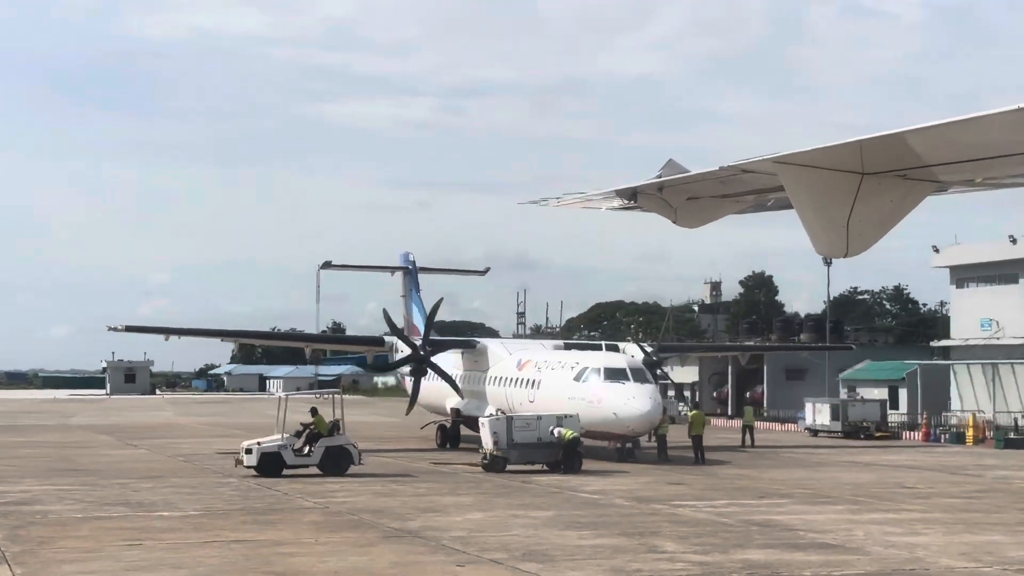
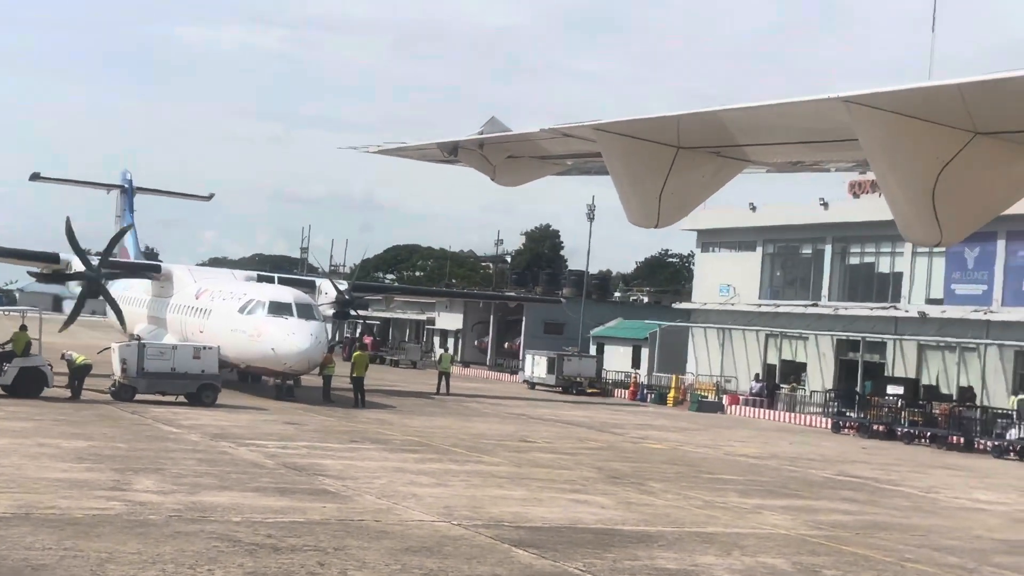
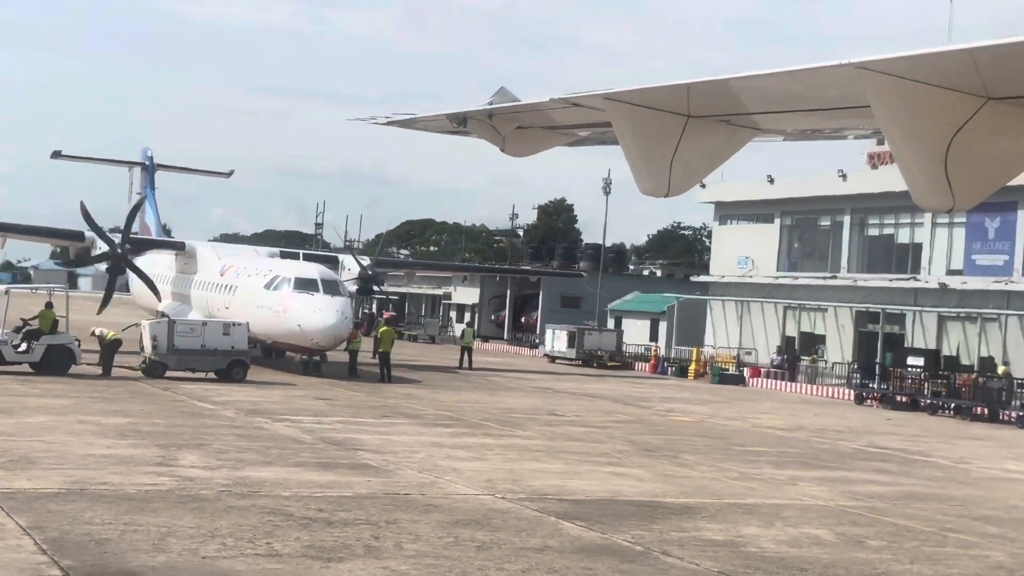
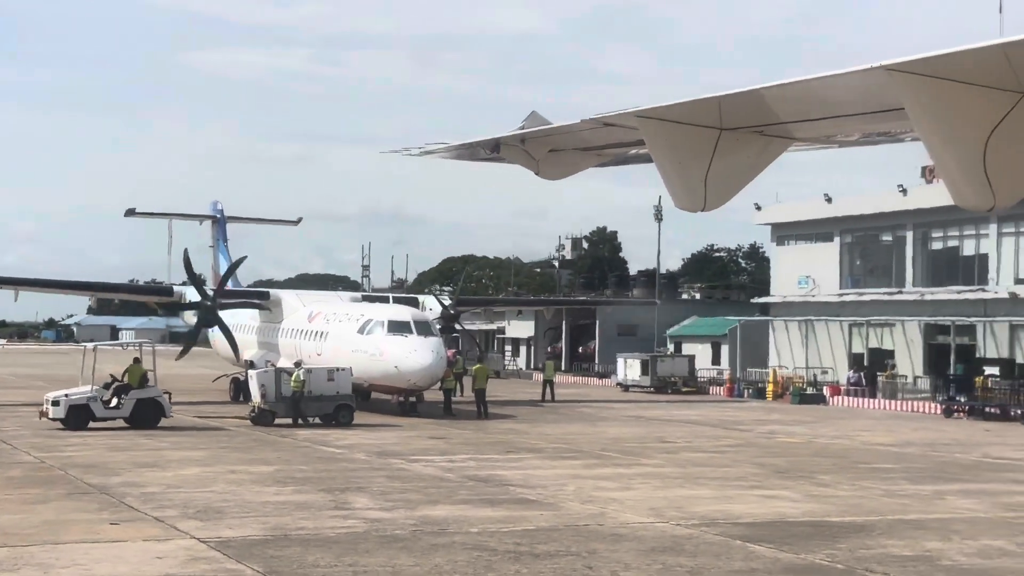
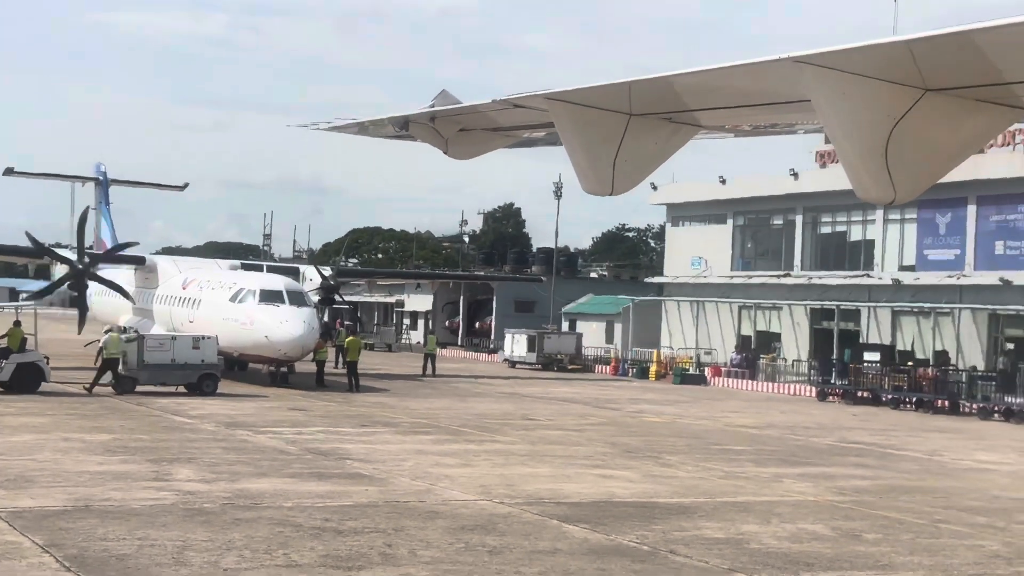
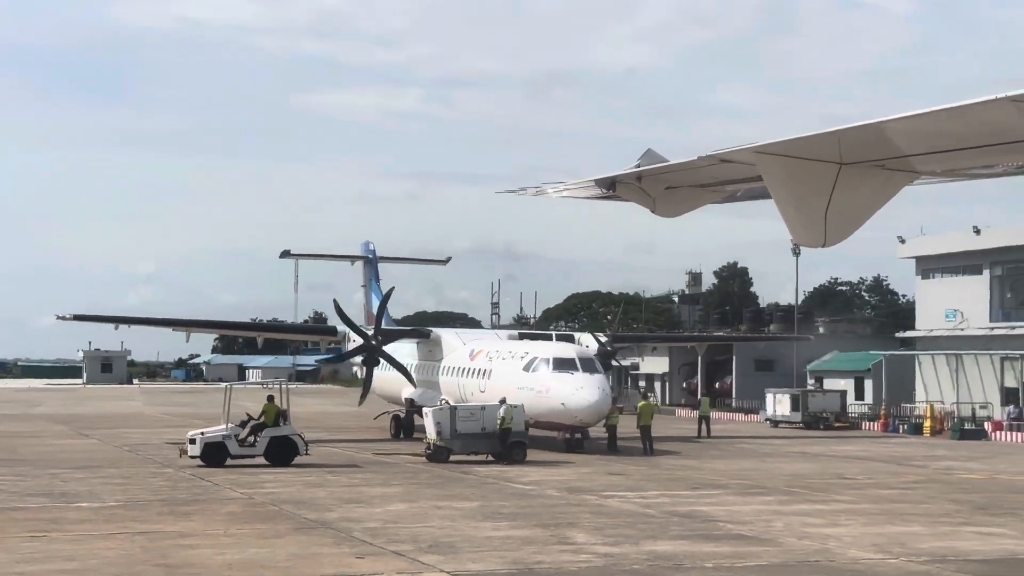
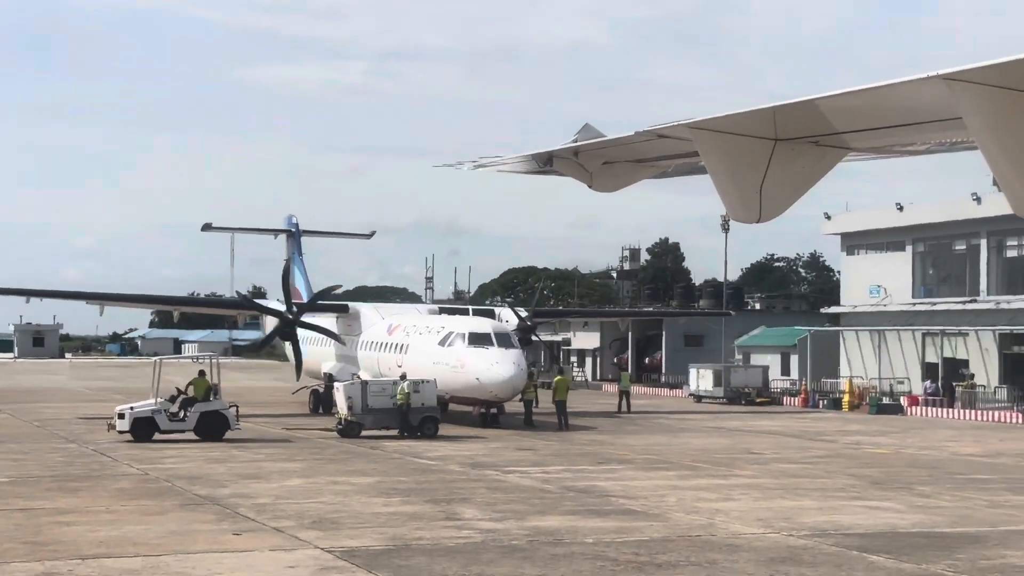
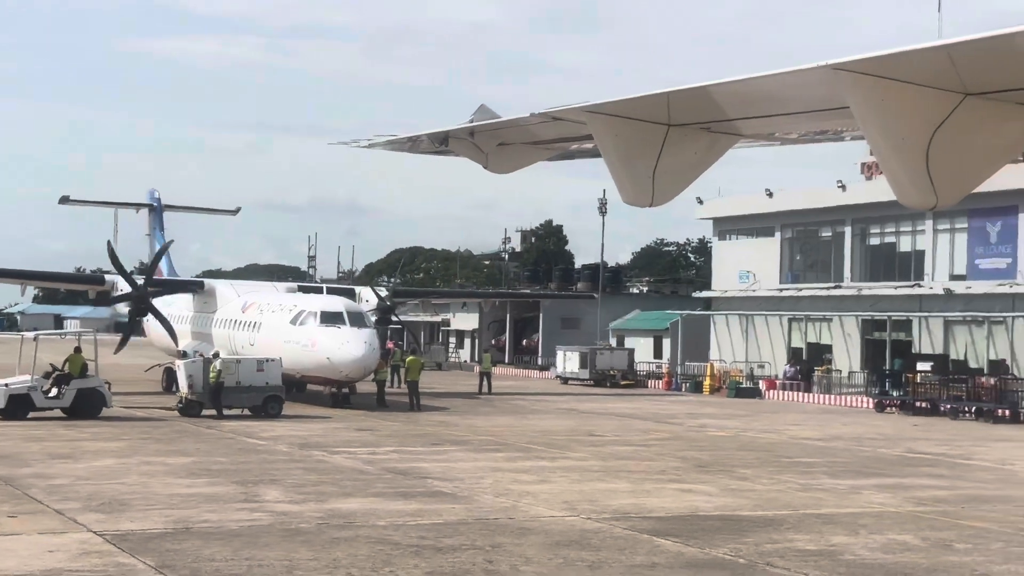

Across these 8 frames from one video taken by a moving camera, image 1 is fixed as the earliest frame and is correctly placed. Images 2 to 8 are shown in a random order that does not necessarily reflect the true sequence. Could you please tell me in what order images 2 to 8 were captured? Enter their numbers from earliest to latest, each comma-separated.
6, 7, 4, 8, 5, 3, 2
